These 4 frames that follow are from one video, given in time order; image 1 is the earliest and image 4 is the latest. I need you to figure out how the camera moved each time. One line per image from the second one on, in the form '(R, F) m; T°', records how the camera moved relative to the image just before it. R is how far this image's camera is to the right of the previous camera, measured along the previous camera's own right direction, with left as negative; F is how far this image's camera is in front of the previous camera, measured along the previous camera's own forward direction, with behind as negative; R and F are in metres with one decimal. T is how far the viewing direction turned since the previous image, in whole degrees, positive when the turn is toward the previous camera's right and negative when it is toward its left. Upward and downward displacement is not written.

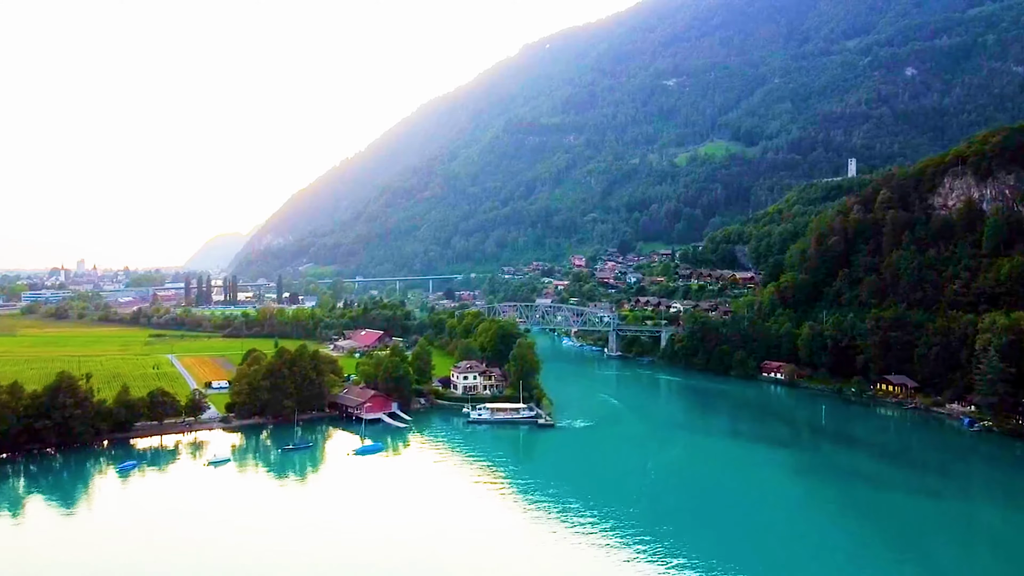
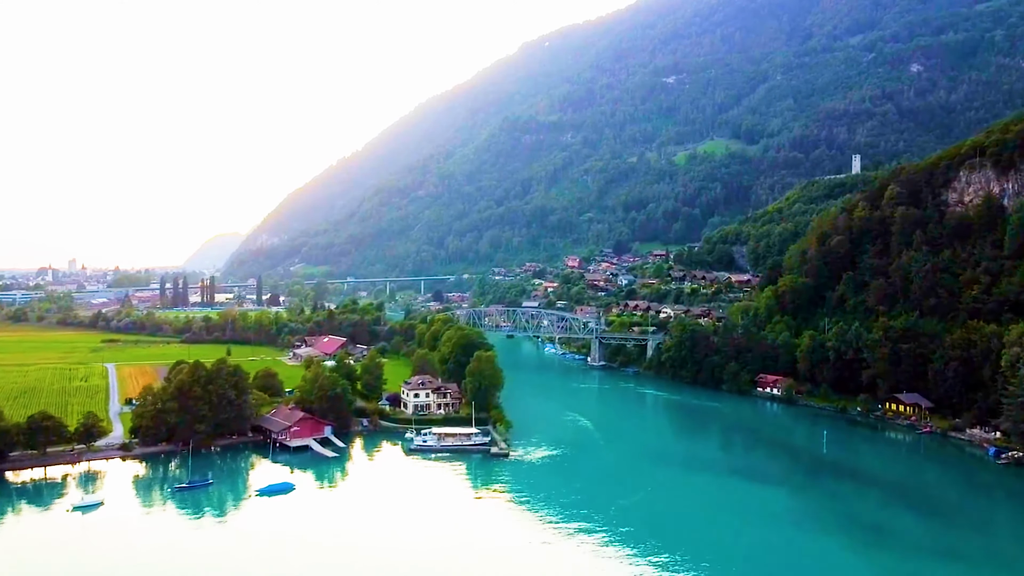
(+1.5, +5.5) m; 0°
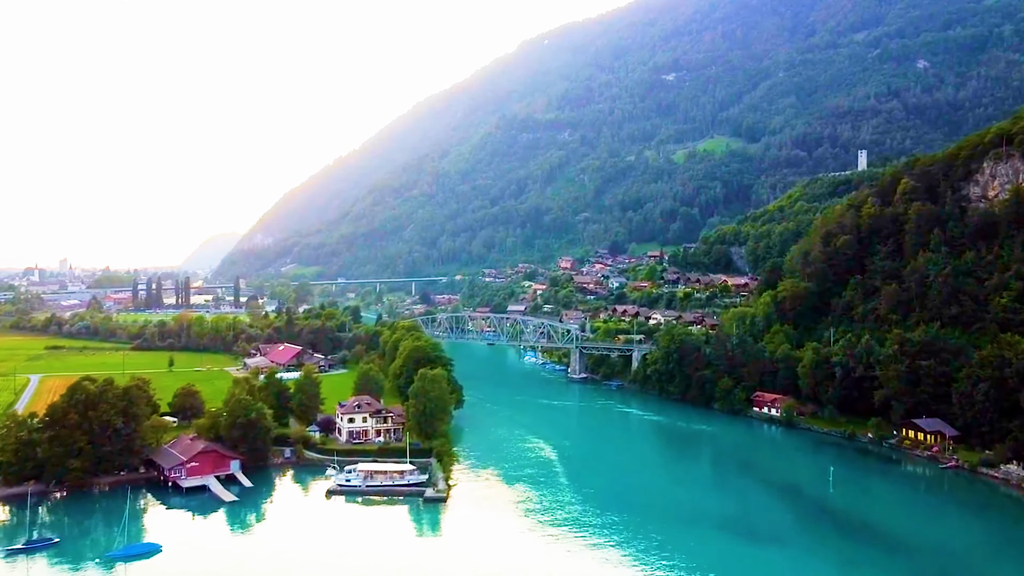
(+1.5, +5.8) m; 0°
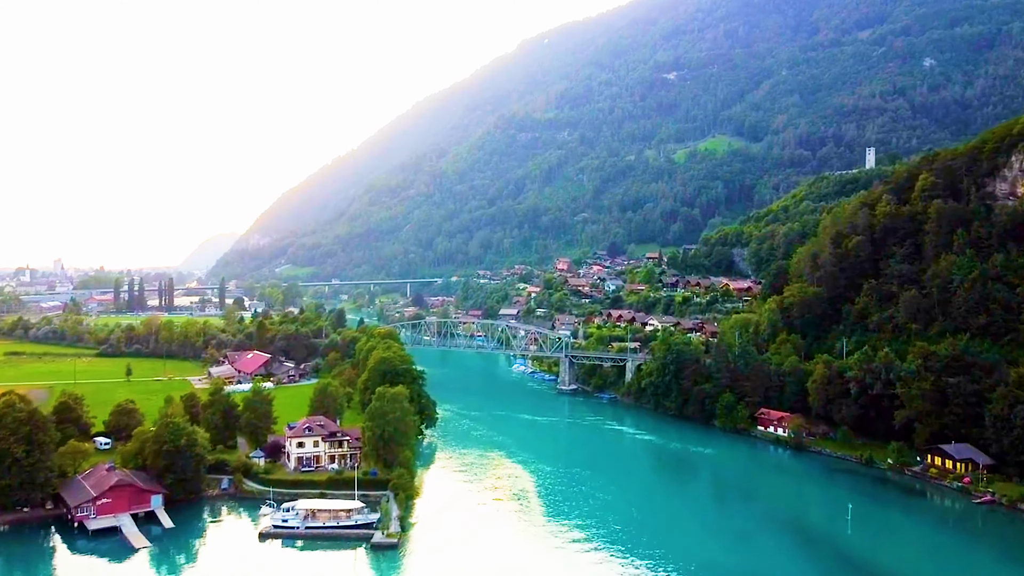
(+0.7, +4.1) m; 0°
